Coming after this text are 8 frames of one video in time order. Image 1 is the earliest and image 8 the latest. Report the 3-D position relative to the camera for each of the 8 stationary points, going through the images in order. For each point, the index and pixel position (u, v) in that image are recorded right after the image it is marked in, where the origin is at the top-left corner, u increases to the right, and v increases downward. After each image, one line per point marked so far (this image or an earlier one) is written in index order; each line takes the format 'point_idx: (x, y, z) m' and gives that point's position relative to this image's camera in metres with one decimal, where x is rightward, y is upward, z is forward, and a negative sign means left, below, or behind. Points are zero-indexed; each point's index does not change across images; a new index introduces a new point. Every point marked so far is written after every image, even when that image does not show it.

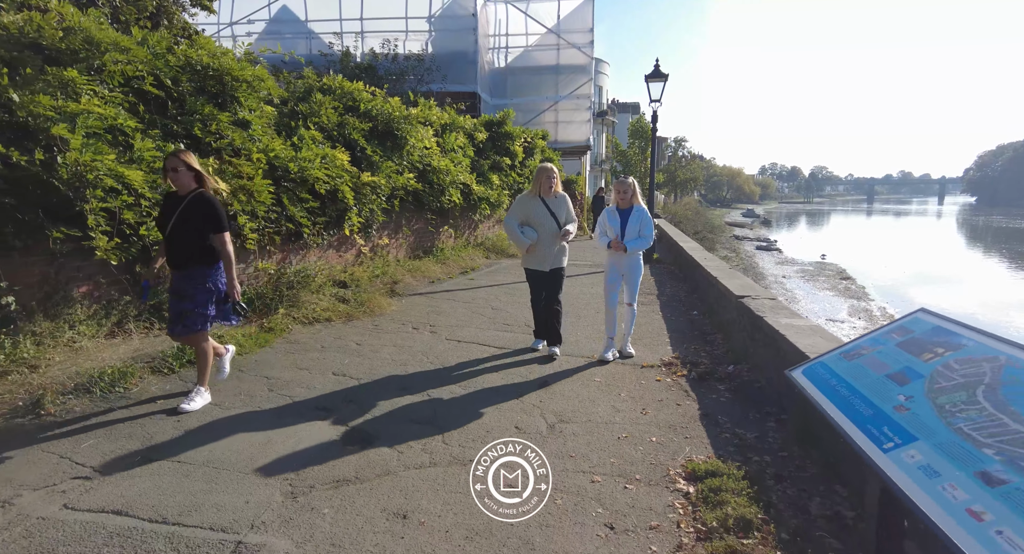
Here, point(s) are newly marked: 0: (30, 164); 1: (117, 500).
0: (-3.2, +0.8, +3.9) m
1: (-1.9, -1.1, +2.9) m
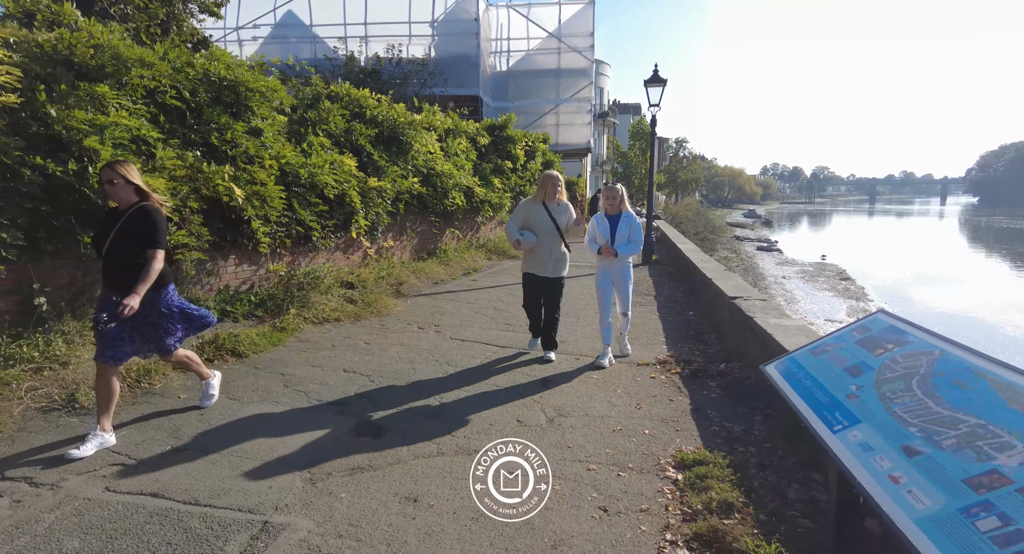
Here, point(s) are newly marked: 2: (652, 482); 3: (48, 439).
0: (-3.2, +0.7, +4.1) m
1: (-1.9, -1.1, +3.1) m
2: (+0.8, -1.1, +3.2) m
3: (-2.8, -1.0, +3.4) m
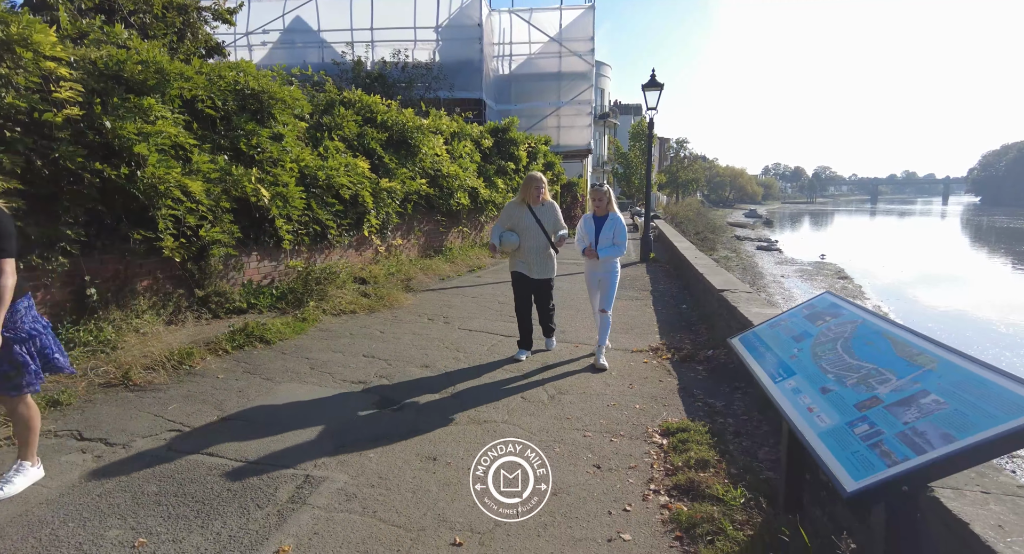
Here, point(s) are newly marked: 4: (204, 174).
0: (-3.2, +0.8, +4.6) m
1: (-1.9, -1.0, +3.6) m
2: (+0.8, -1.1, +3.7) m
3: (-2.7, -0.9, +3.9) m
4: (-2.9, +1.0, +5.4) m
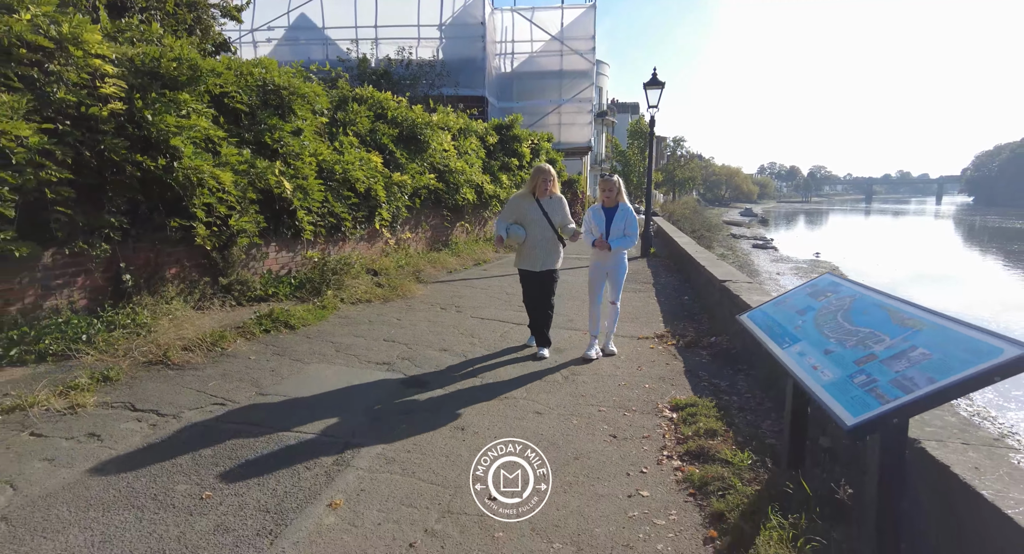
0: (-3.0, +0.9, +4.9) m
1: (-1.7, -0.9, +3.9) m
2: (+1.0, -1.0, +4.0) m
3: (-2.6, -0.8, +4.2) m
4: (-2.7, +1.1, +5.6) m
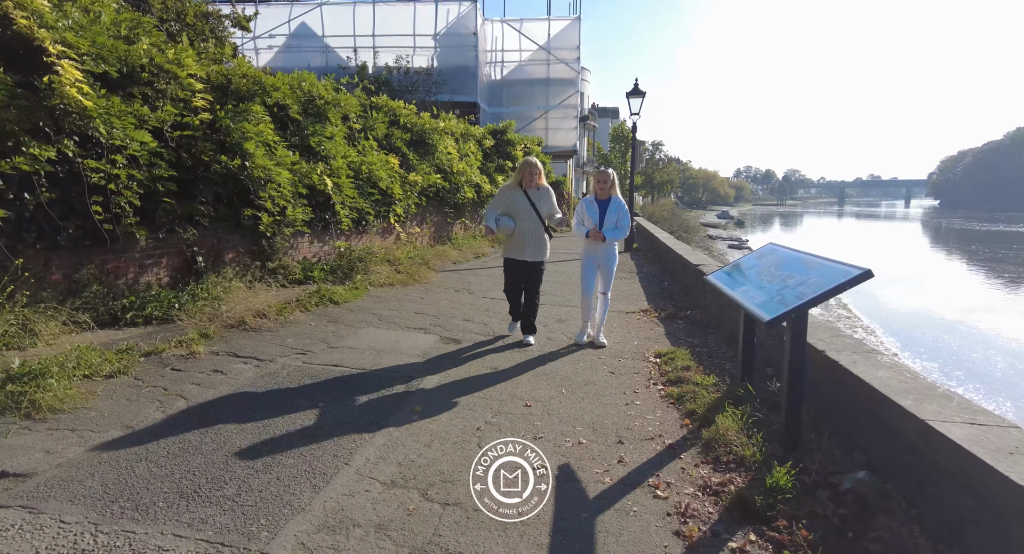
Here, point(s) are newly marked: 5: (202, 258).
0: (-2.9, +1.1, +5.9) m
1: (-1.5, -0.7, +4.9) m
2: (+1.1, -0.8, +5.2) m
3: (-2.4, -0.6, +5.2) m
4: (-2.6, +1.3, +6.7) m
5: (-3.3, +0.2, +6.0) m
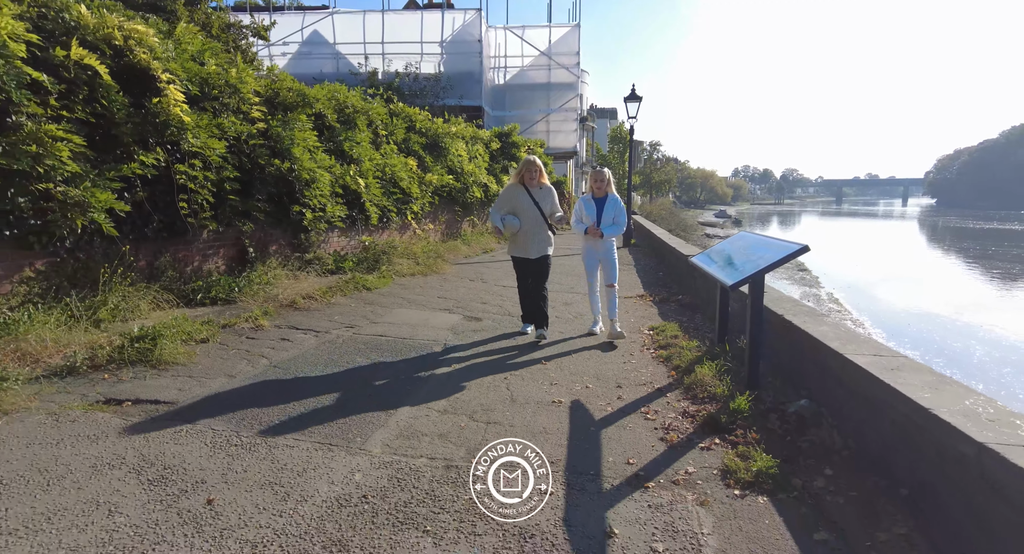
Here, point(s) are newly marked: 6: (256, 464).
0: (-2.7, +1.3, +6.8) m
1: (-1.4, -0.6, +5.9) m
2: (+1.3, -0.6, +6.1) m
3: (-2.3, -0.4, +6.1) m
4: (-2.5, +1.4, +7.6) m
5: (-3.1, +0.3, +6.9) m
6: (-1.4, -1.0, +3.0) m
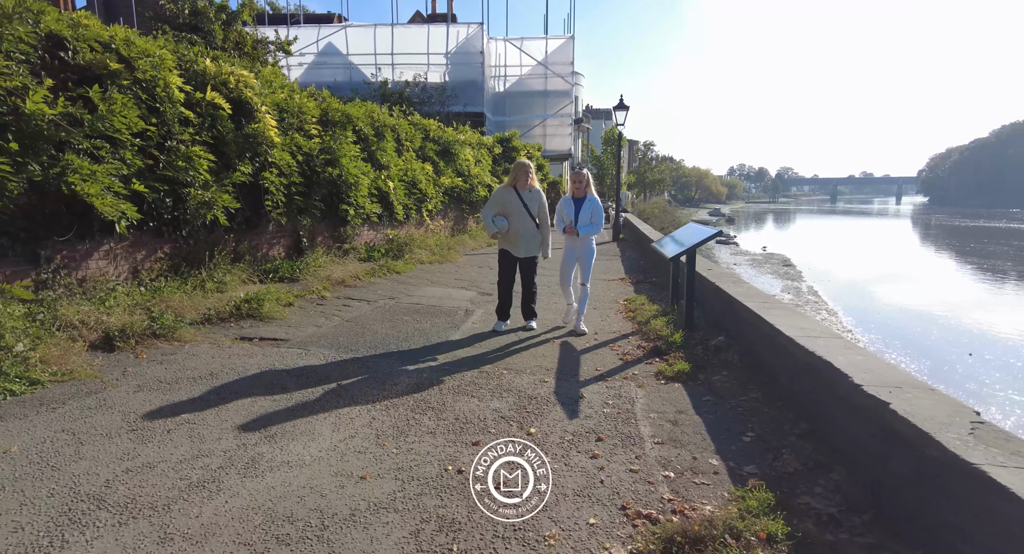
0: (-2.6, +1.5, +8.5) m
1: (-1.3, -0.3, +7.6) m
2: (+1.4, -0.4, +7.8) m
3: (-2.2, -0.2, +7.8) m
4: (-2.4, +1.7, +9.3) m
5: (-3.0, +0.6, +8.6) m
6: (-1.3, -0.8, +4.7) m
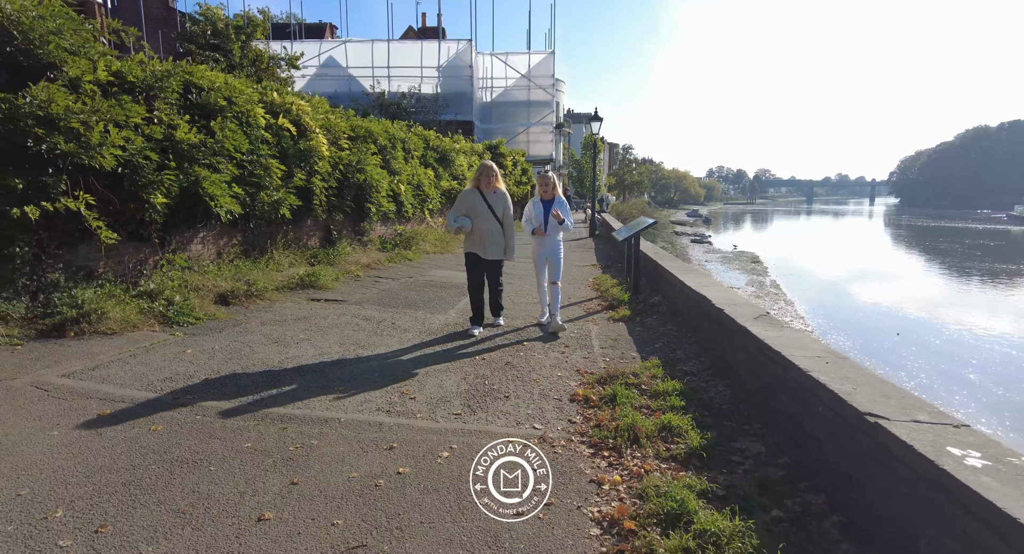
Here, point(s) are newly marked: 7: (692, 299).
0: (-2.8, +1.8, +10.5) m
1: (-1.4, -0.1, +9.6) m
2: (+1.2, -0.1, +9.9) m
3: (-2.3, +0.1, +9.8) m
4: (-2.6, +1.9, +11.3) m
5: (-3.2, +0.8, +10.6) m
6: (-1.3, -0.5, +6.8) m
7: (+1.9, -0.2, +5.9) m
